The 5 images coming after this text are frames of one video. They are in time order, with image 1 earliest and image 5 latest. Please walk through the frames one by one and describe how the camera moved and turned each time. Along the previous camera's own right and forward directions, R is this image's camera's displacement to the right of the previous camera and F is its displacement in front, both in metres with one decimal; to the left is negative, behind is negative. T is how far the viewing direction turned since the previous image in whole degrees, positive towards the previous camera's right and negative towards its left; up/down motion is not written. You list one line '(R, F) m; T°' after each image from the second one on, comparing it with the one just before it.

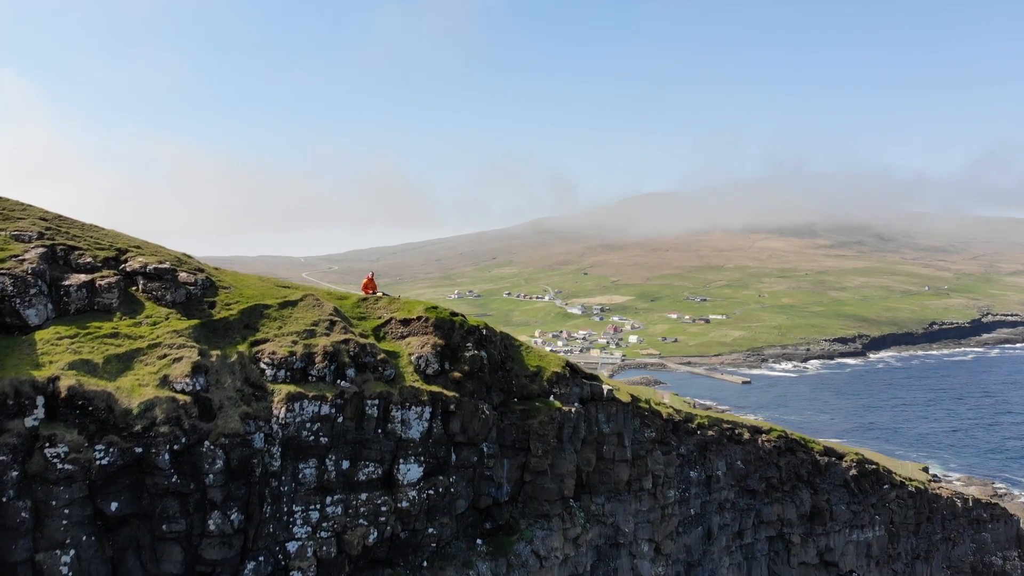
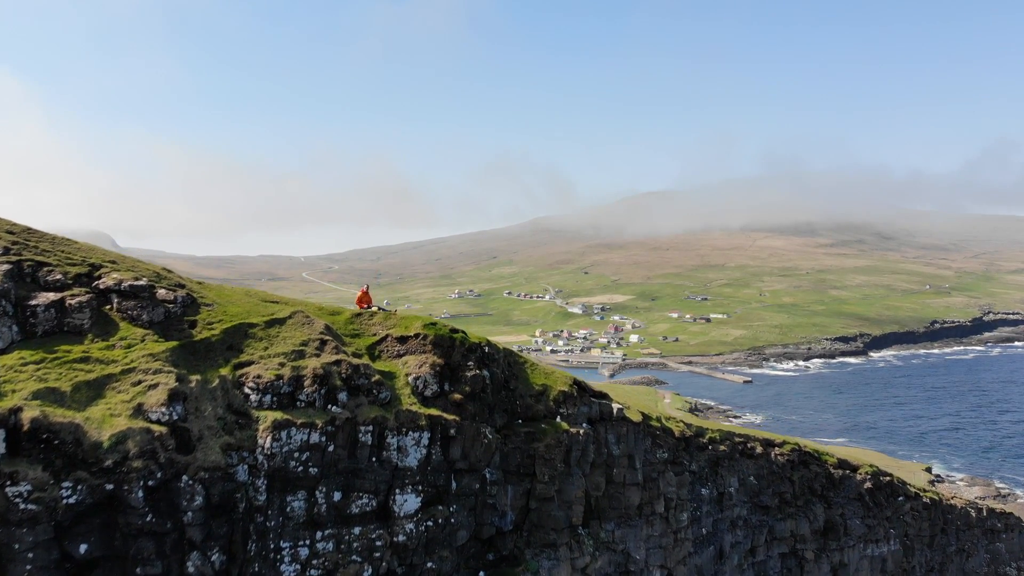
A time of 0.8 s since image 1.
(-0.1, +1.4) m; 0°
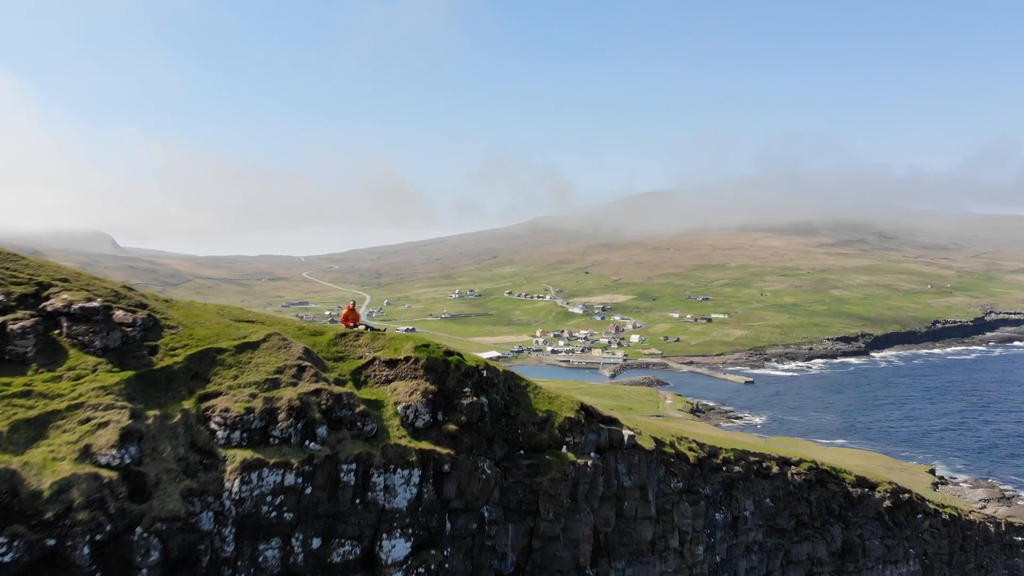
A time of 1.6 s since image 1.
(0.0, +1.9) m; 0°
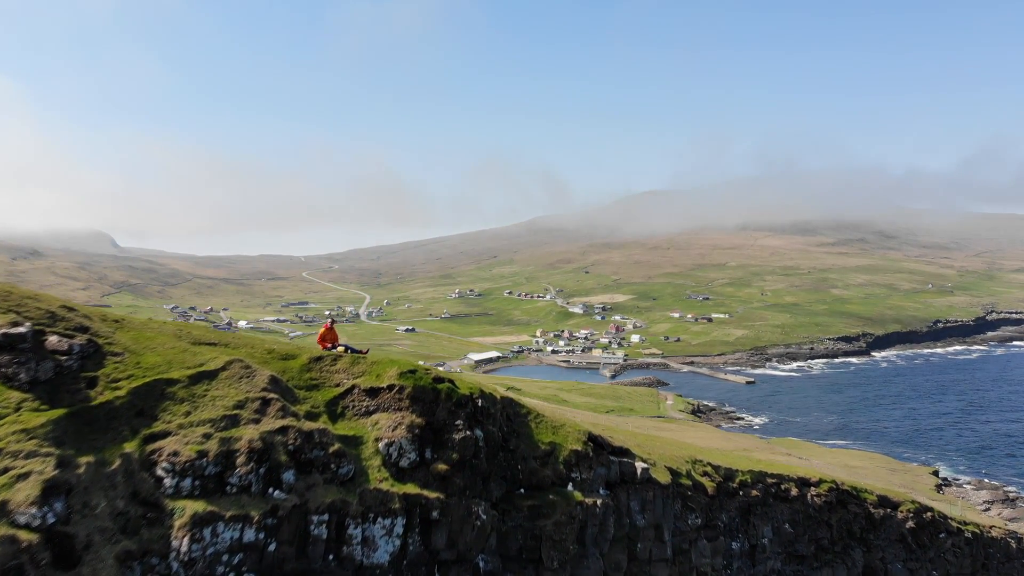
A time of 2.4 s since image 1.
(0.0, +2.2) m; 0°
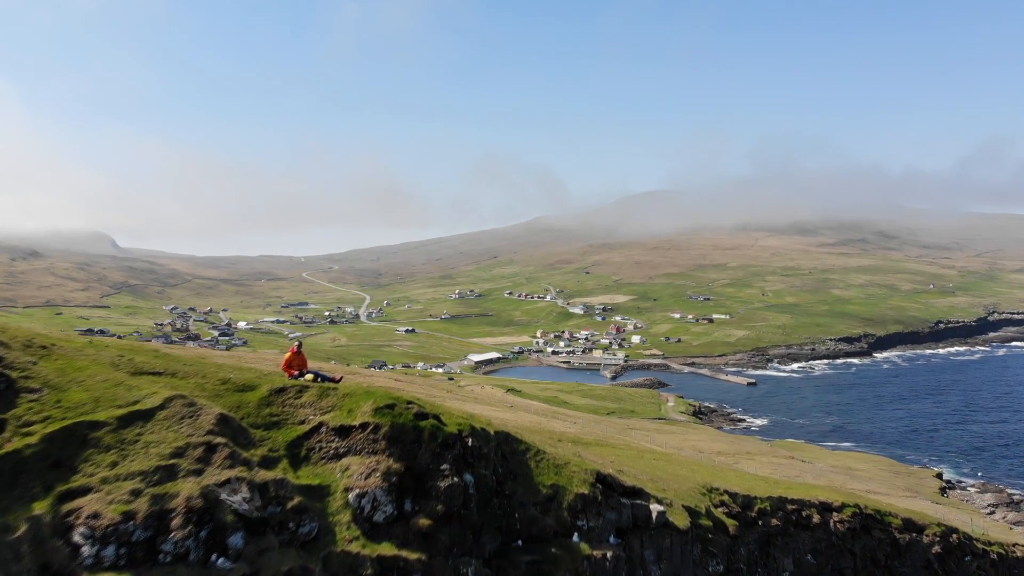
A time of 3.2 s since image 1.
(+0.1, +2.3) m; 0°
